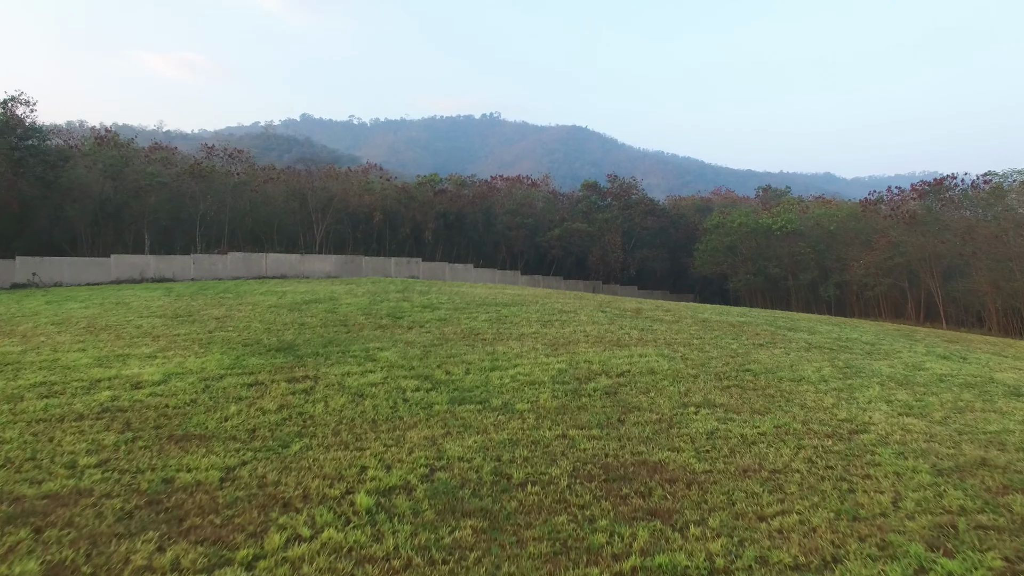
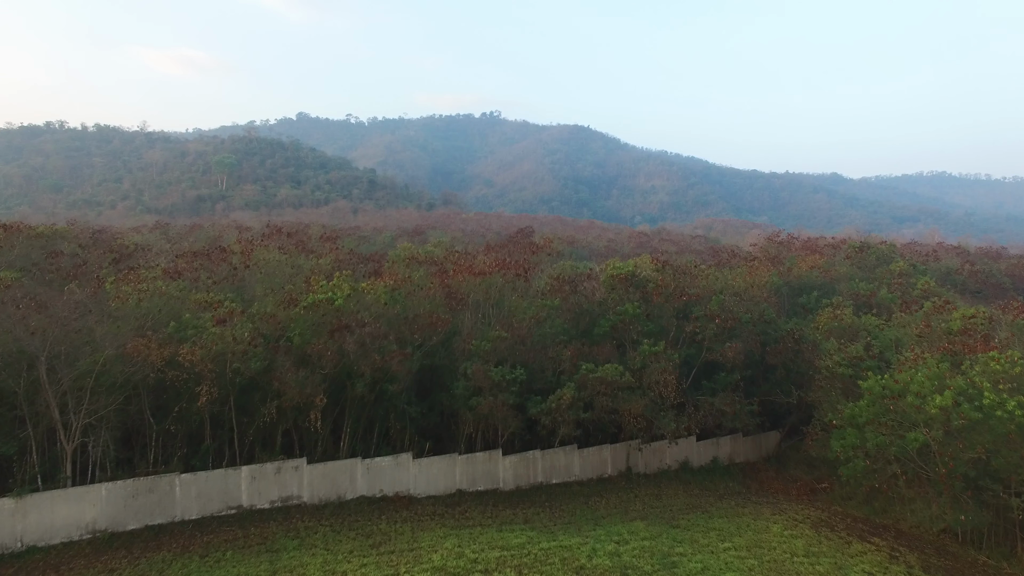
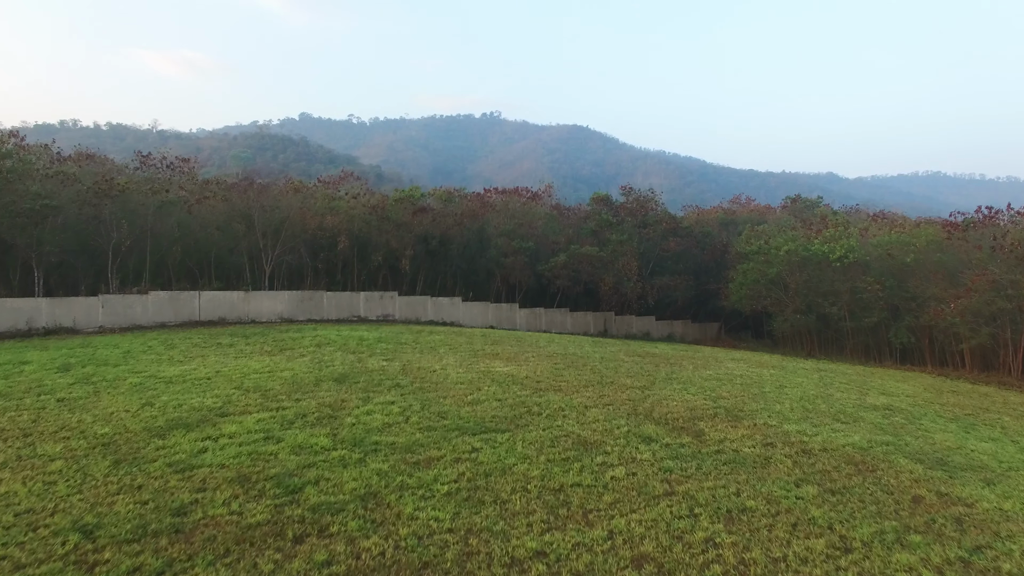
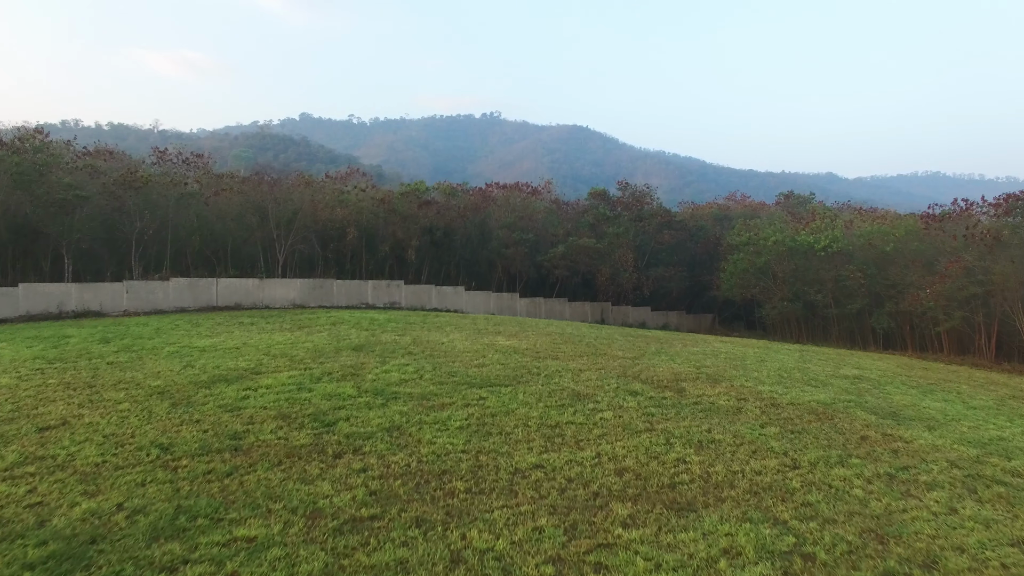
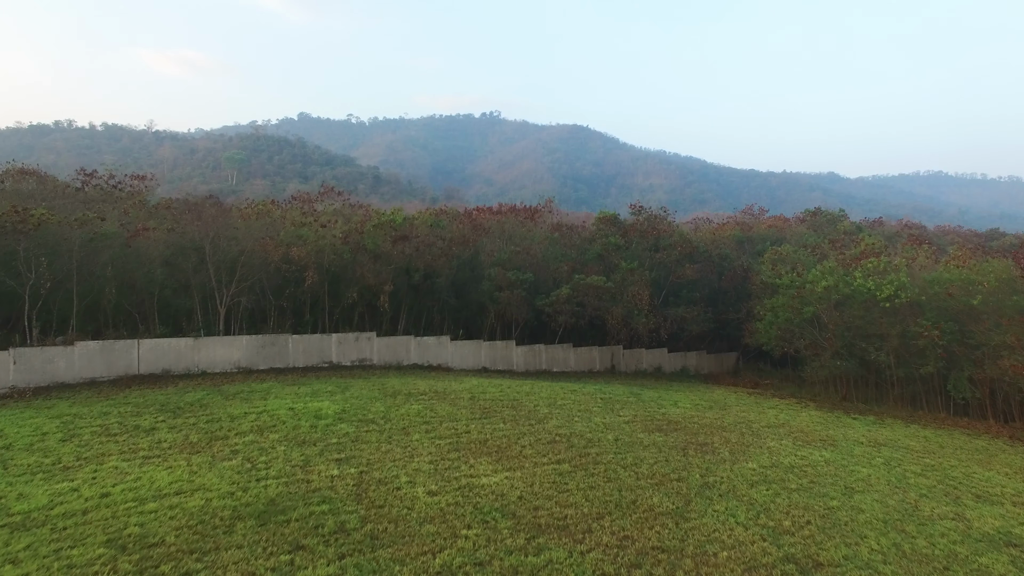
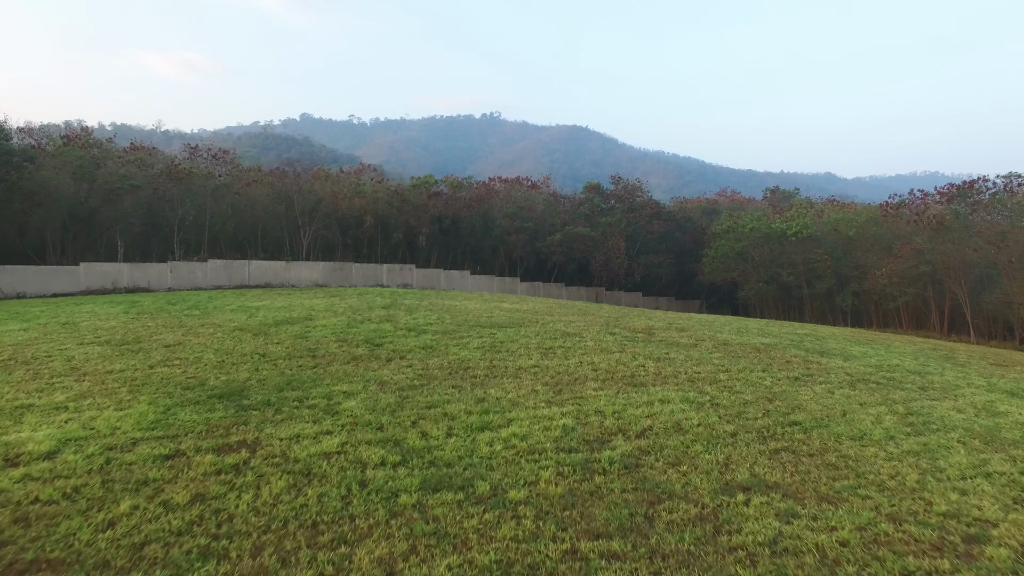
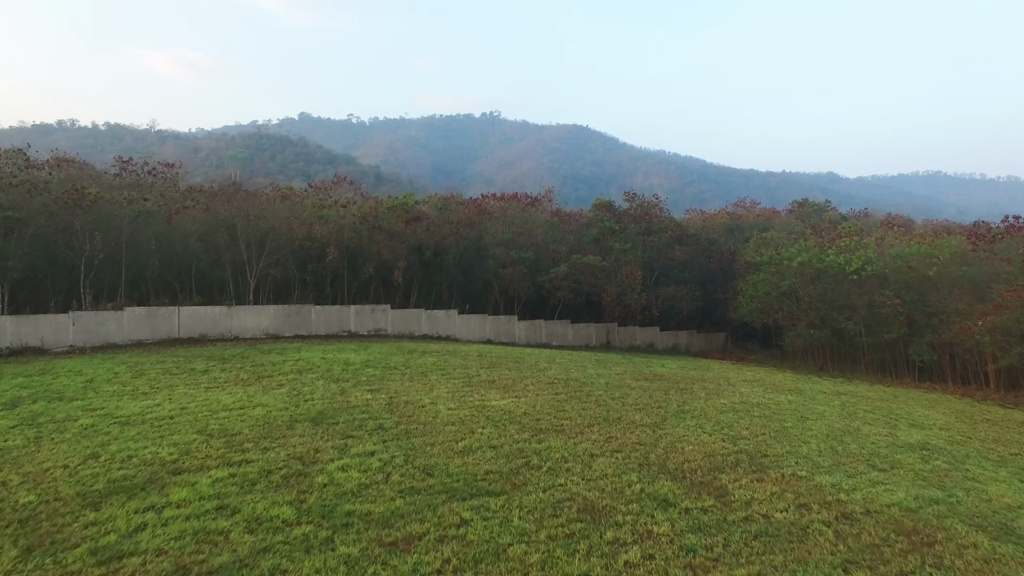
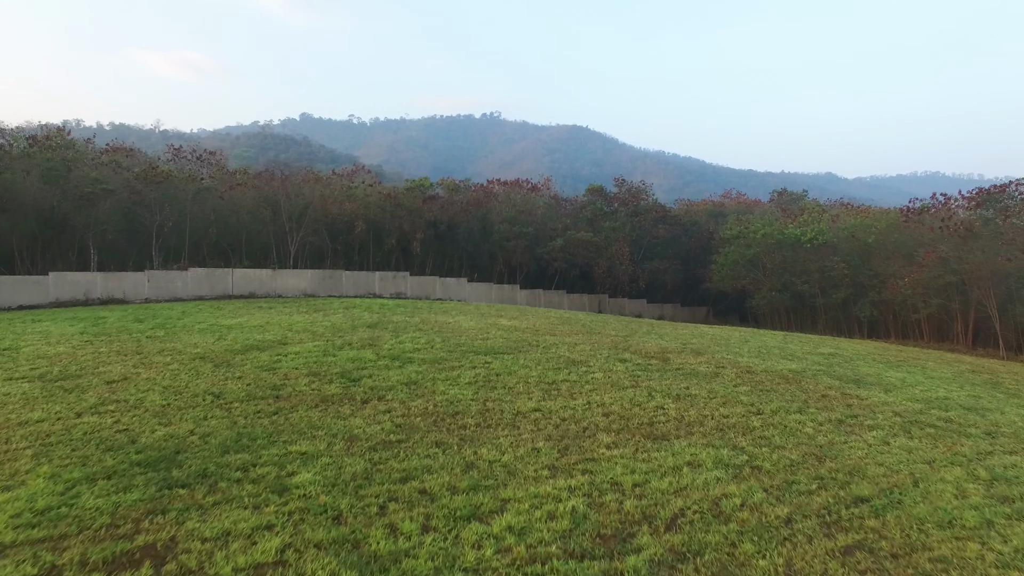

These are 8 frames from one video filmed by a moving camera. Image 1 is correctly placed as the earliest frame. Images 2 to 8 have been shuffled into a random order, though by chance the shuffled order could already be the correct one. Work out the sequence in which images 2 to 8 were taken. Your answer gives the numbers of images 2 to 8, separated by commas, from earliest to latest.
6, 8, 4, 3, 7, 5, 2
